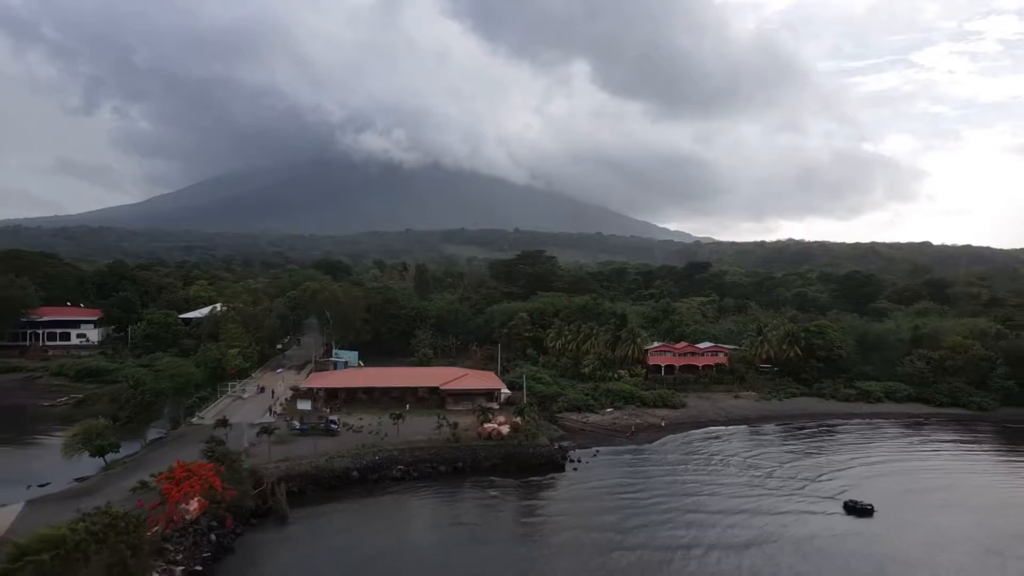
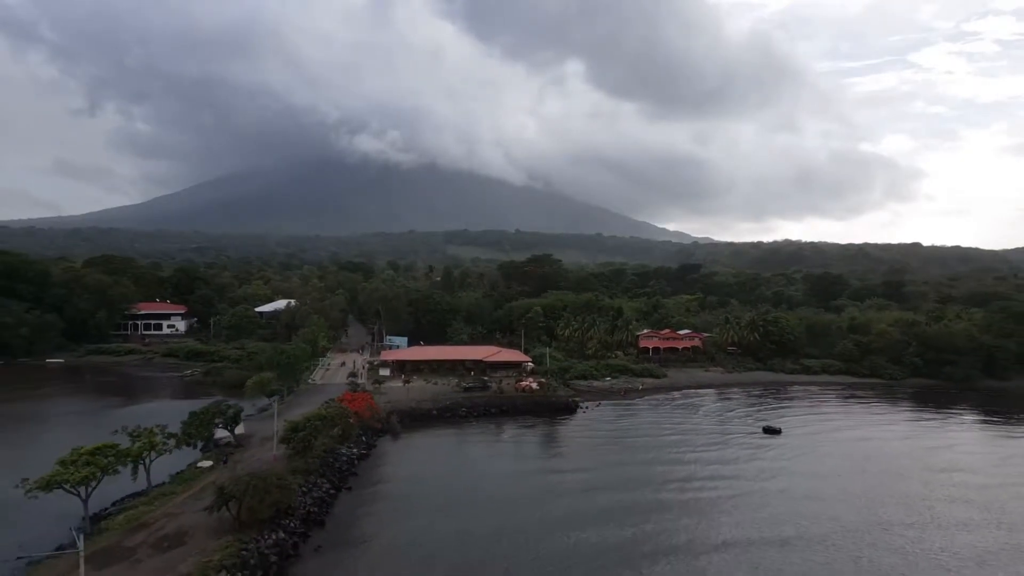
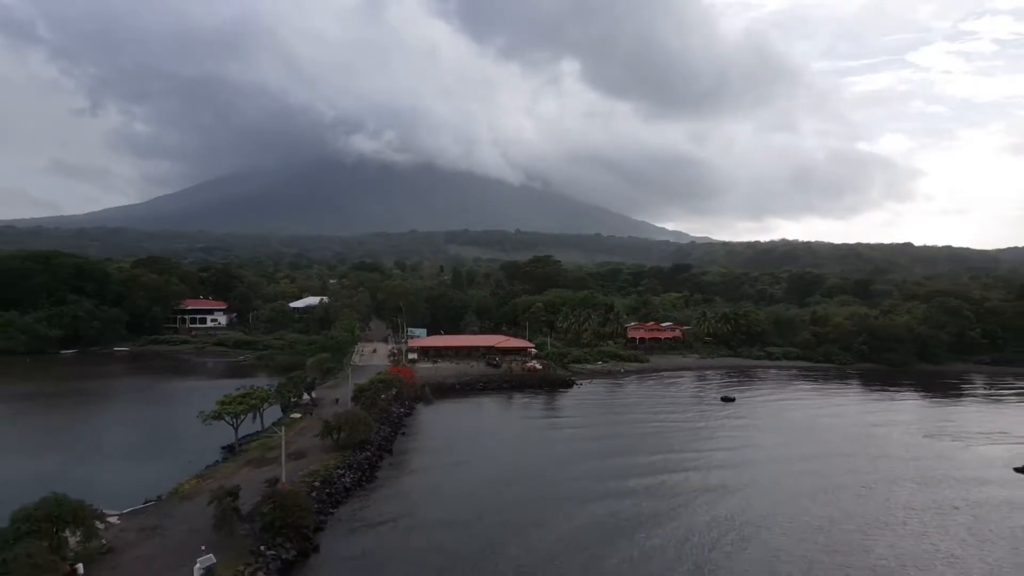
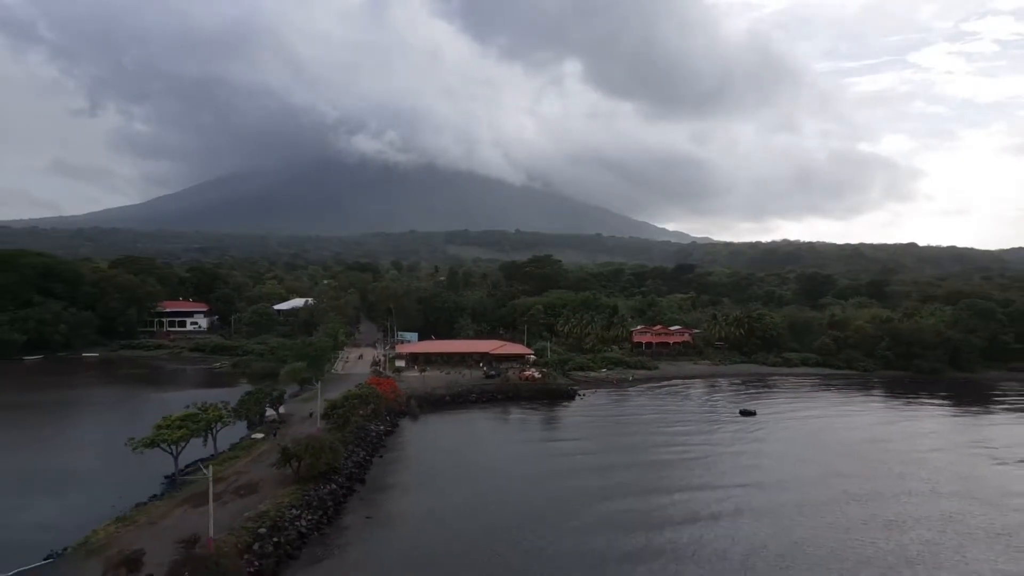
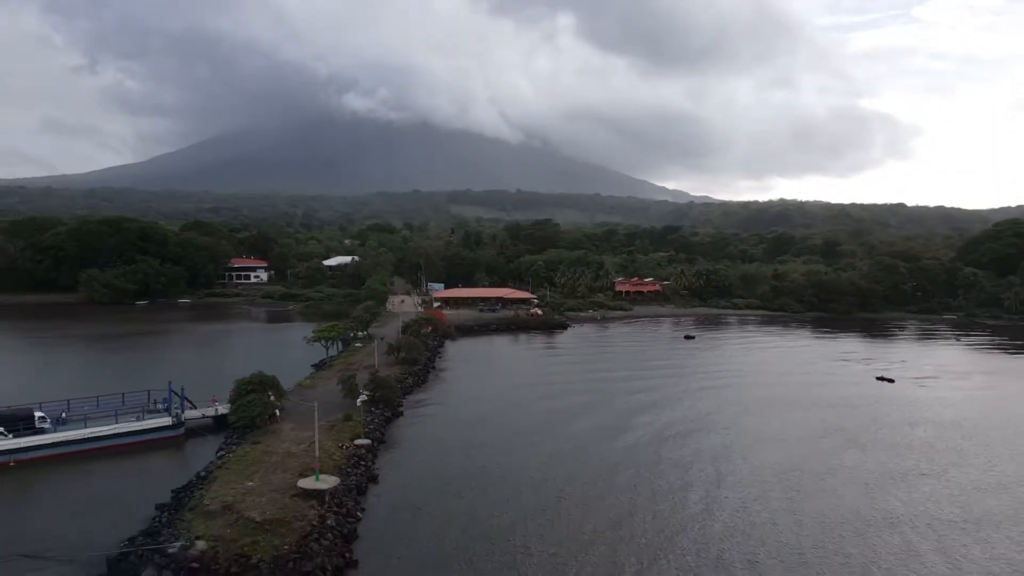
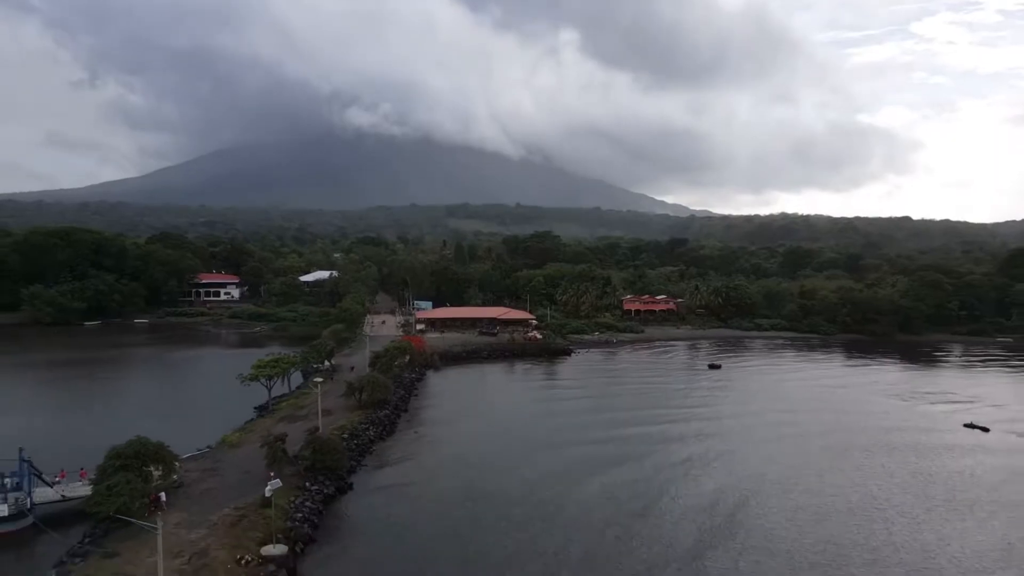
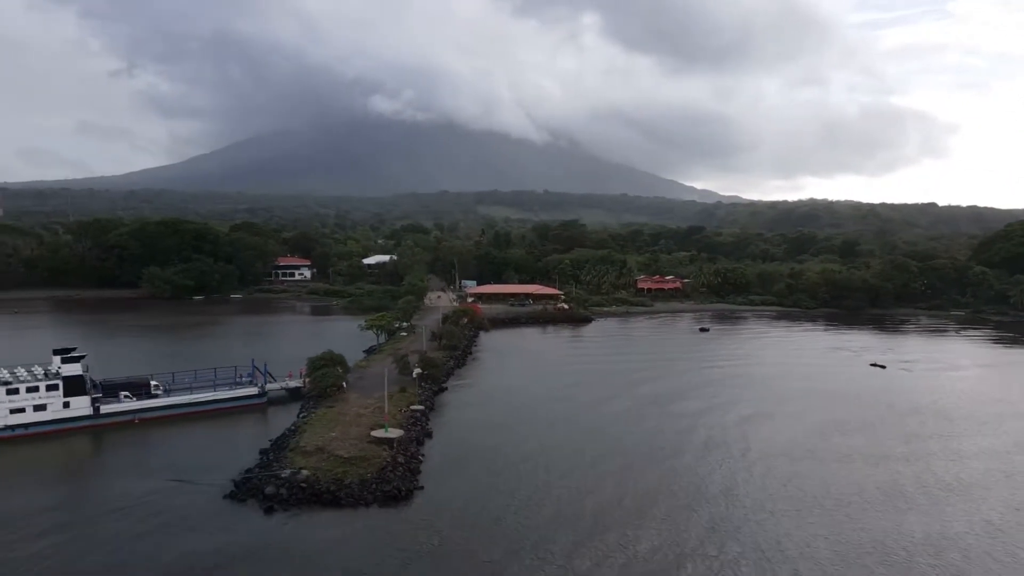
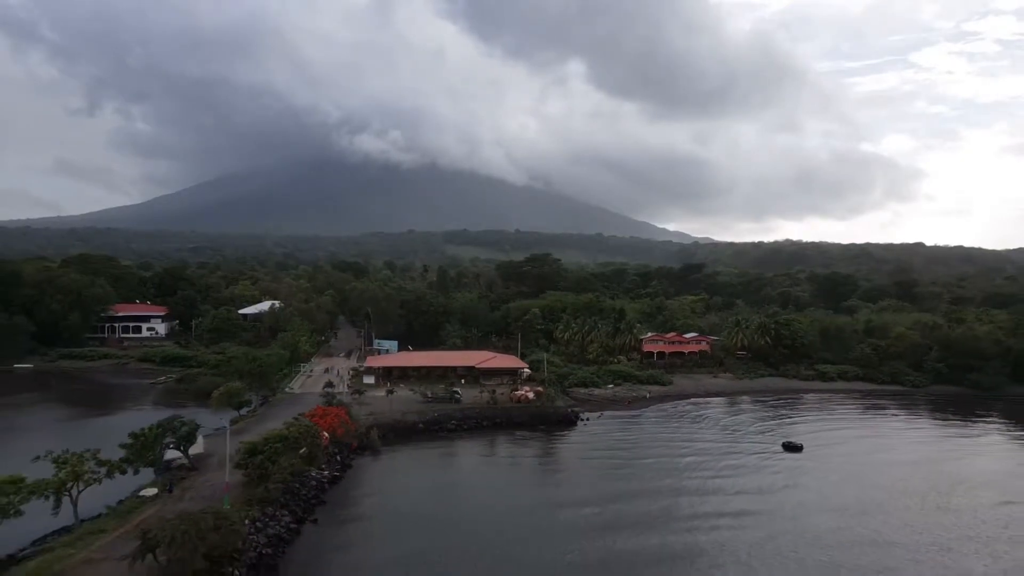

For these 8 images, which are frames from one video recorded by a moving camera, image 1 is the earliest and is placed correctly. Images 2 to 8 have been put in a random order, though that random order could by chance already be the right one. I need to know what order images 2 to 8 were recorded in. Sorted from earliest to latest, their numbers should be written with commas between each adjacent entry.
8, 2, 4, 3, 6, 5, 7
